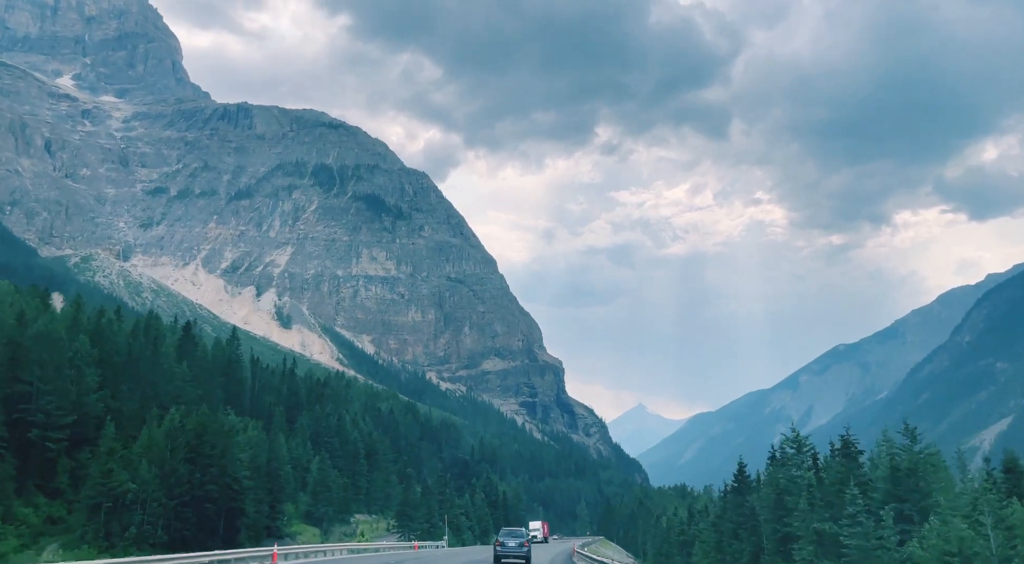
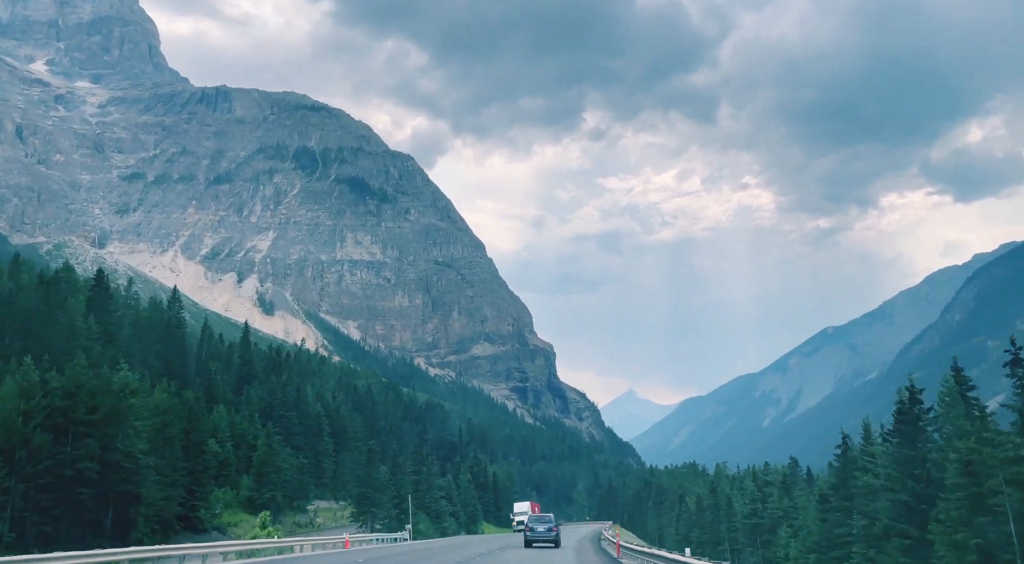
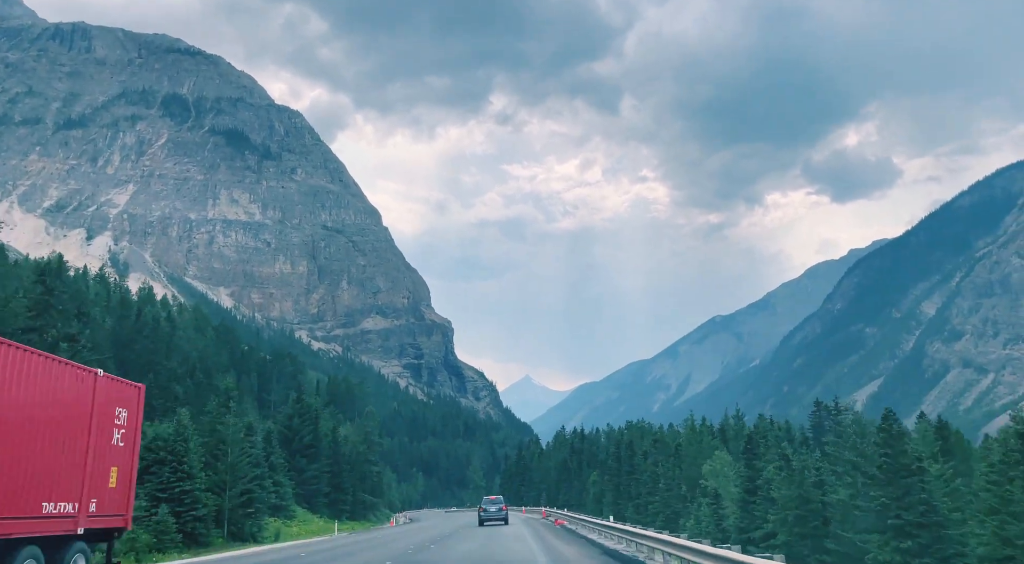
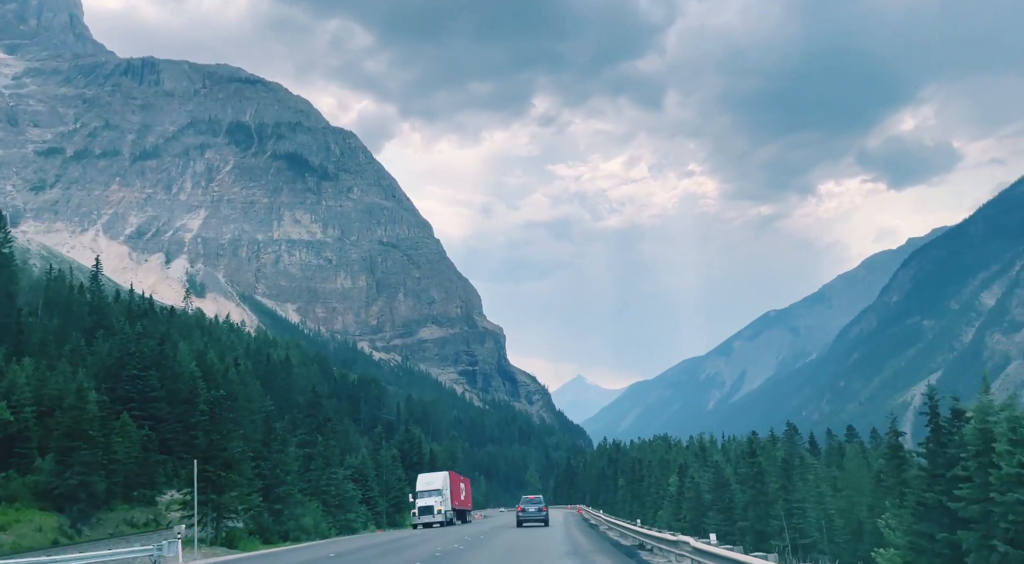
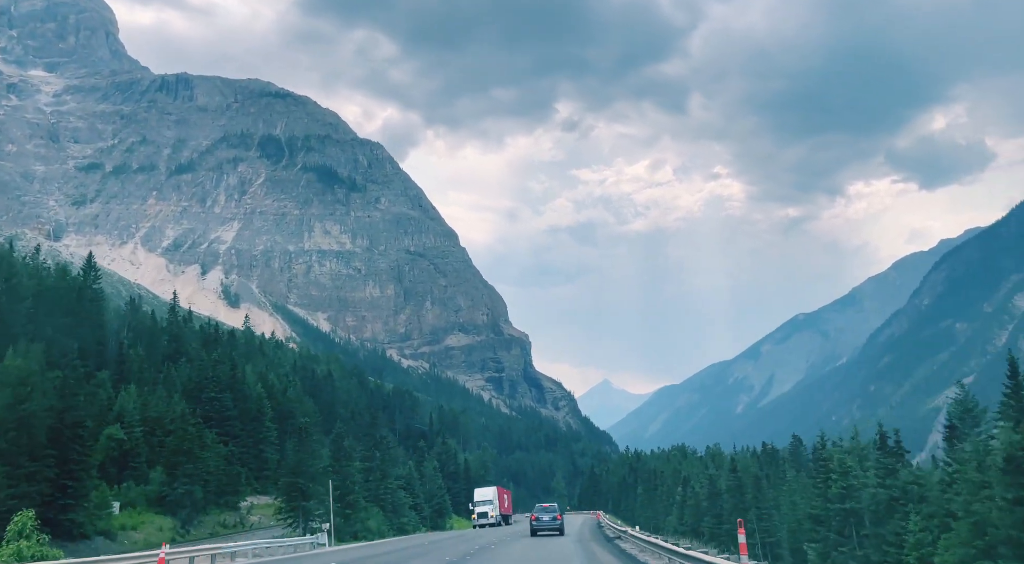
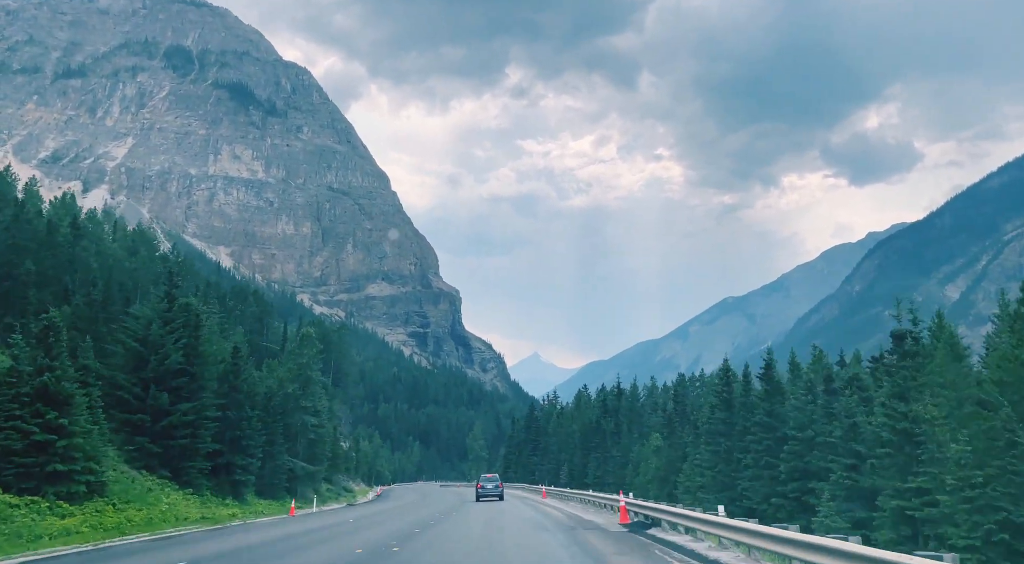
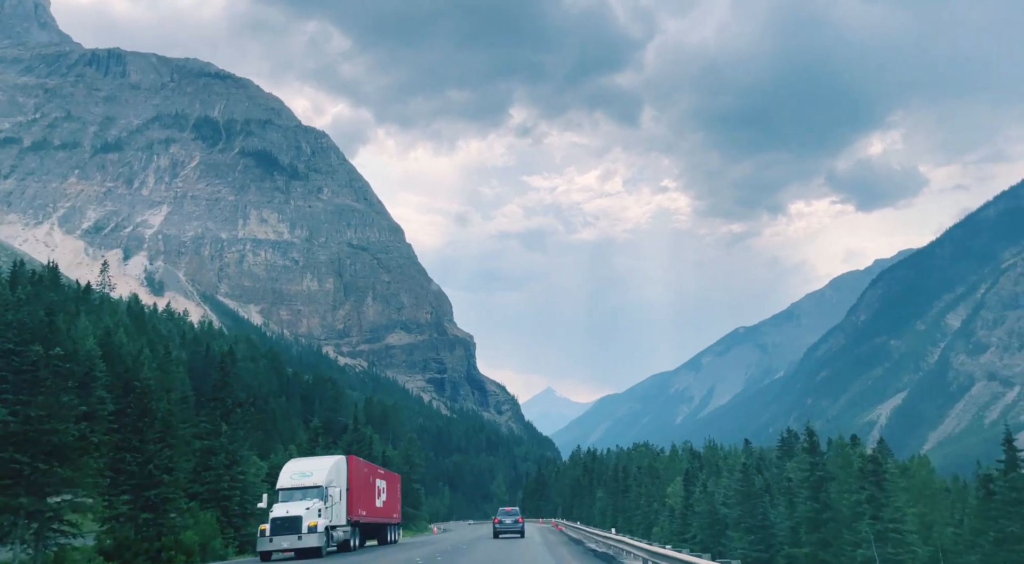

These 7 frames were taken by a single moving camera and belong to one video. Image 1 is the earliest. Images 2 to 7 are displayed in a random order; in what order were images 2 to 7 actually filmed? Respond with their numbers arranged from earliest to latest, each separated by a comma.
2, 5, 4, 7, 3, 6
